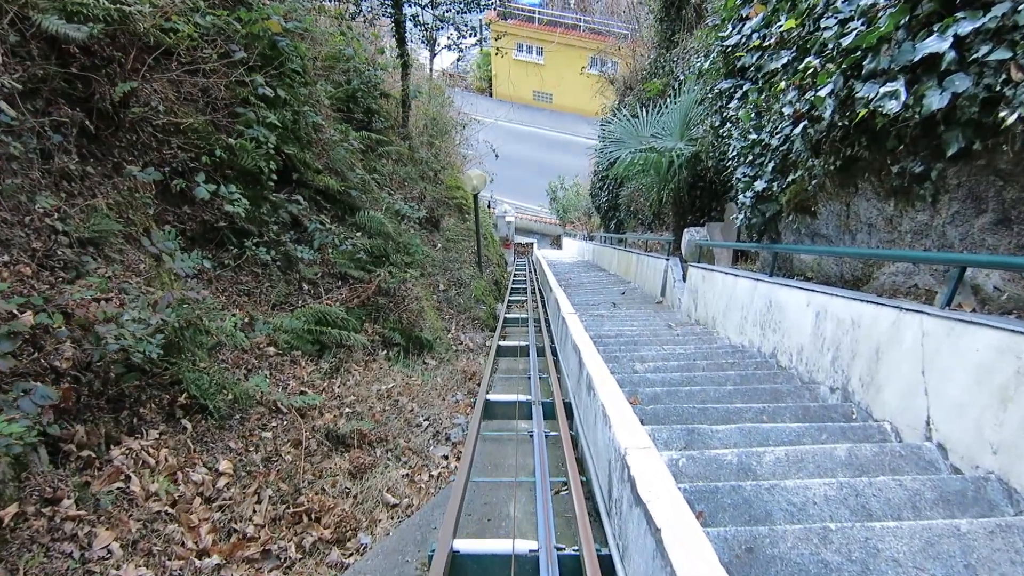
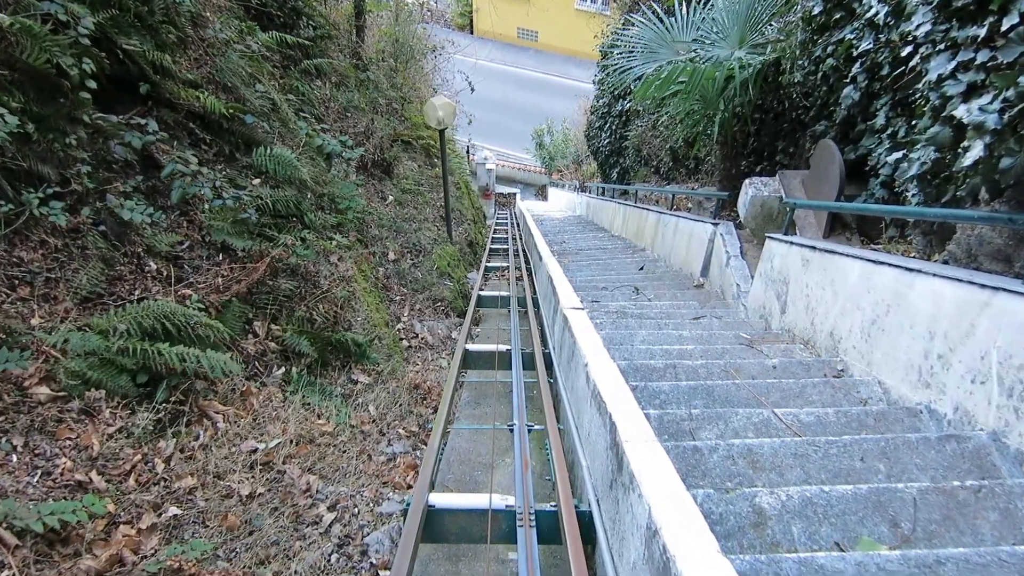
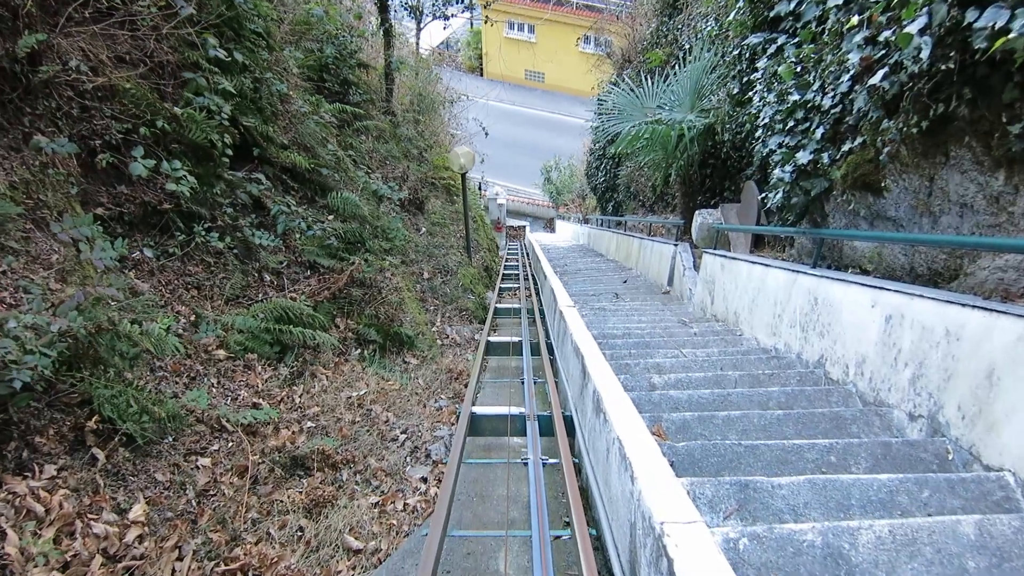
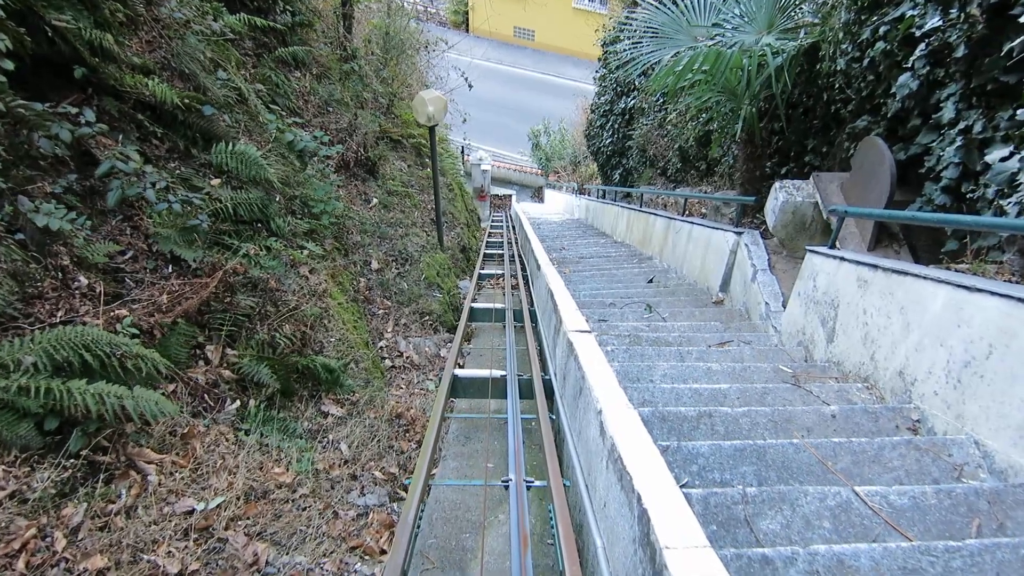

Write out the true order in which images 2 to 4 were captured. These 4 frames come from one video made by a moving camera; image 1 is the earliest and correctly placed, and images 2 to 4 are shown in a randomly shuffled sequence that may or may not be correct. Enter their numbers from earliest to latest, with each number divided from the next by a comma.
3, 2, 4
